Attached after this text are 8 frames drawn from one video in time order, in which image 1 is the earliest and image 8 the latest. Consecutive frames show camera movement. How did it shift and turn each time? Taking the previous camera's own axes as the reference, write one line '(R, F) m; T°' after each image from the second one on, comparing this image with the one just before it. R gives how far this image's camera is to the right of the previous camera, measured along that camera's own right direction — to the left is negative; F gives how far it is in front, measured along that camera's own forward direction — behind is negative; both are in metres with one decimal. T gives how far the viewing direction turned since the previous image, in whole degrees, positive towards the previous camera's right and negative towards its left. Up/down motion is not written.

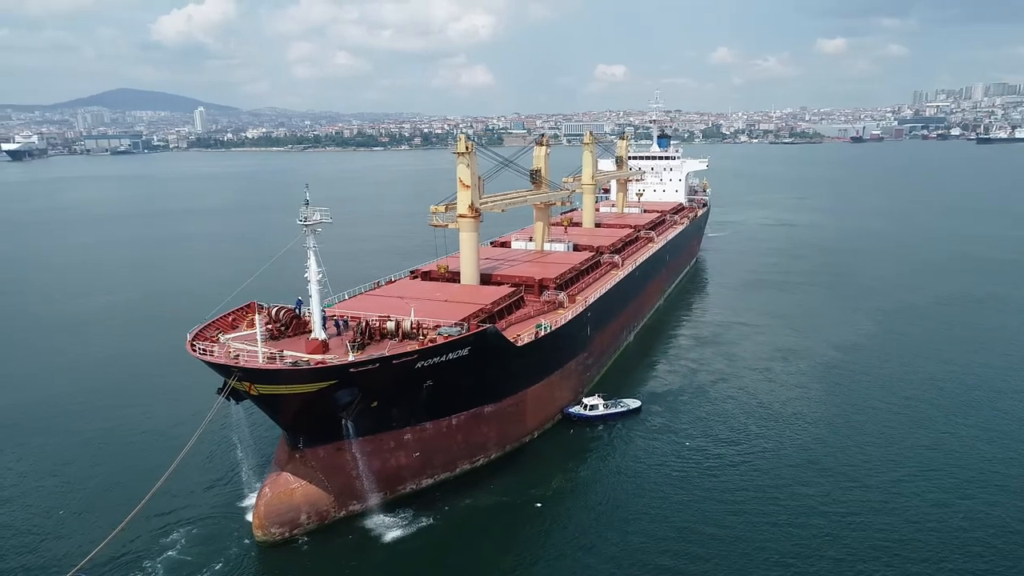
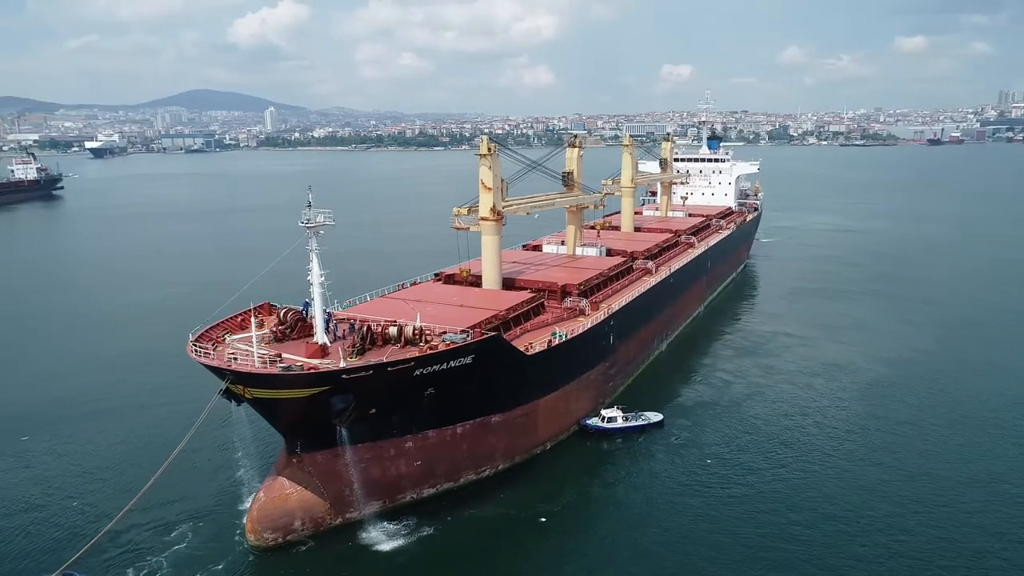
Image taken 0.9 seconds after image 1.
(+0.8, +0.5) m; -5°
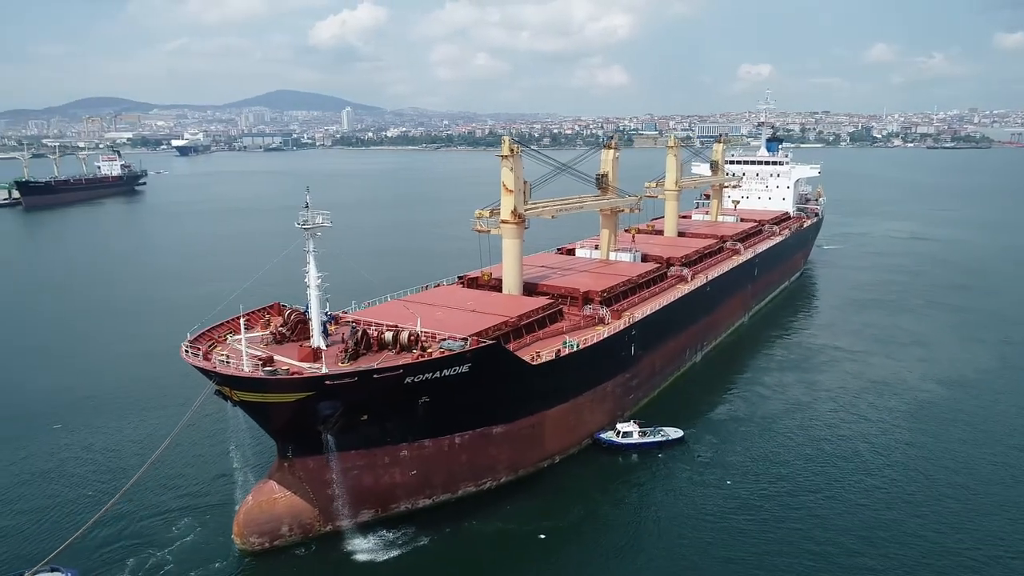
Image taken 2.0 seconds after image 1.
(+1.0, +0.5) m; -5°
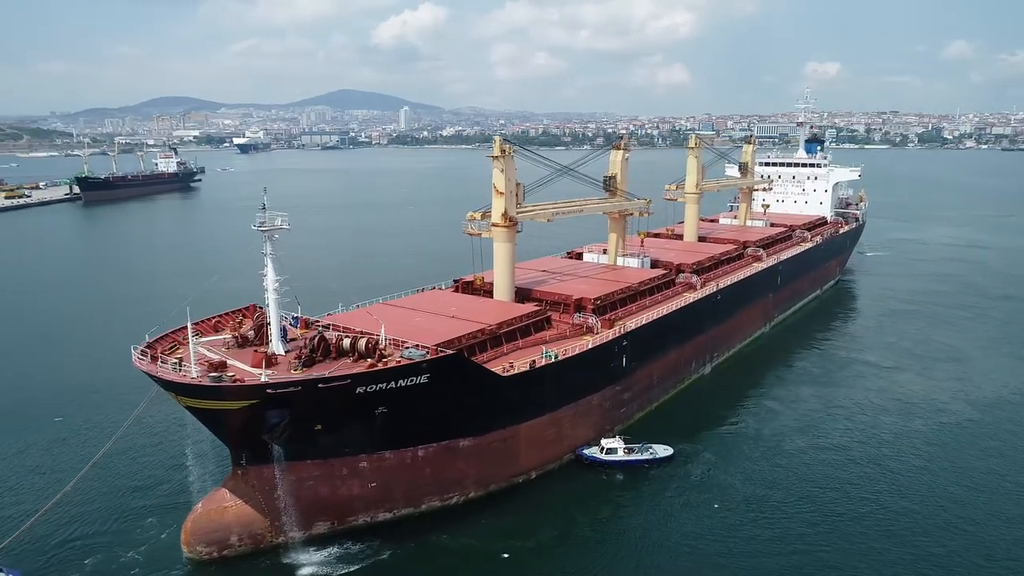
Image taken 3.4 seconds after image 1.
(+1.3, +0.6) m; -4°
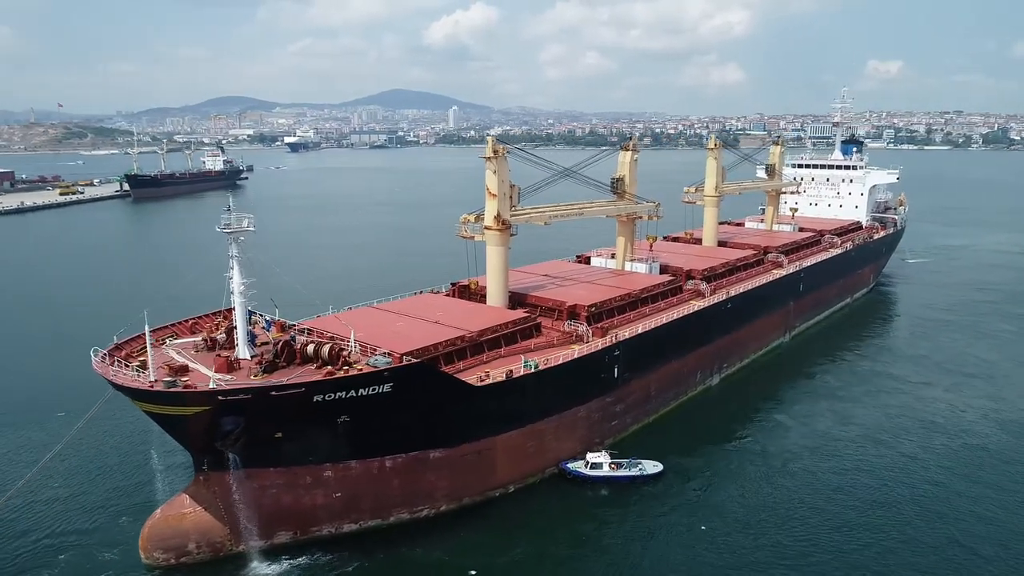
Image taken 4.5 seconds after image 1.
(+1.1, +0.5) m; -4°
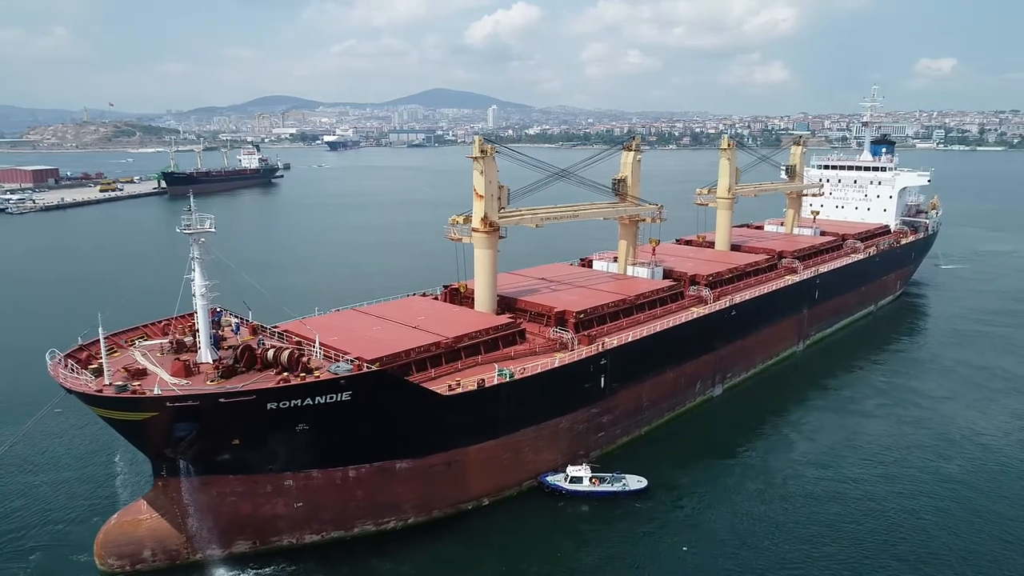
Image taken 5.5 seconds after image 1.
(+1.0, +0.5) m; -3°
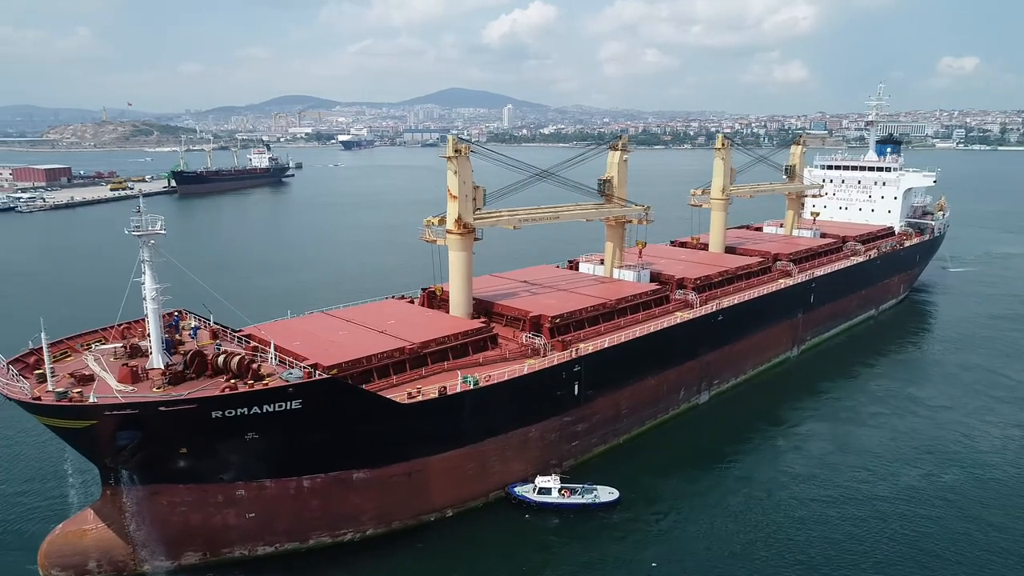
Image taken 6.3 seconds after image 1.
(+0.8, +0.4) m; -1°
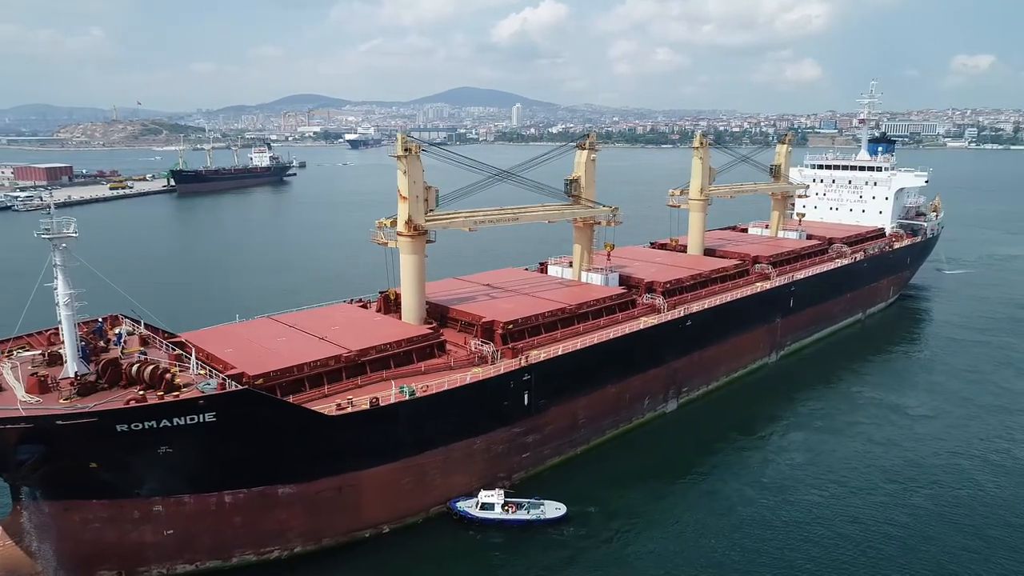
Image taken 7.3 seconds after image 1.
(+1.1, +0.5) m; -1°
